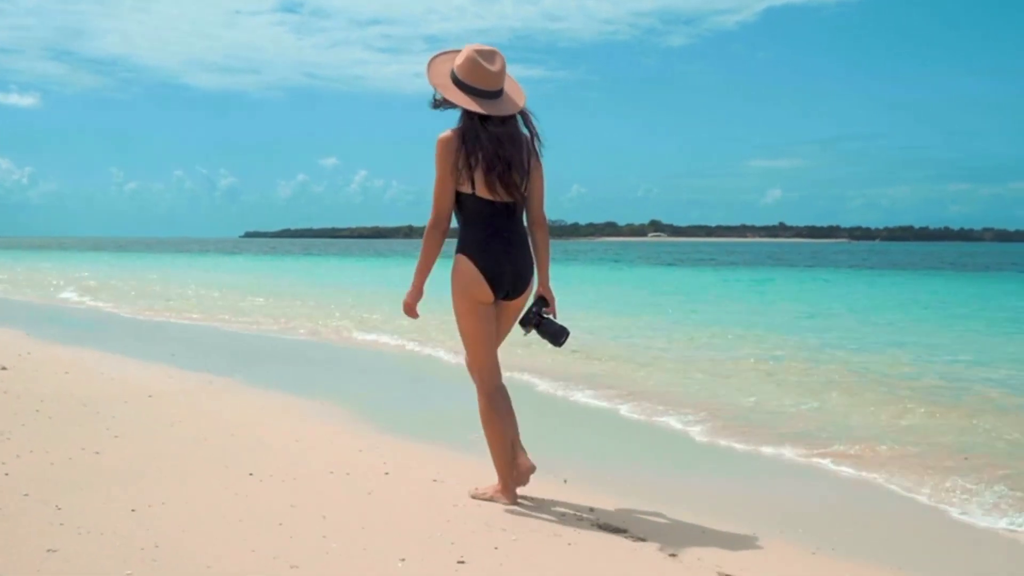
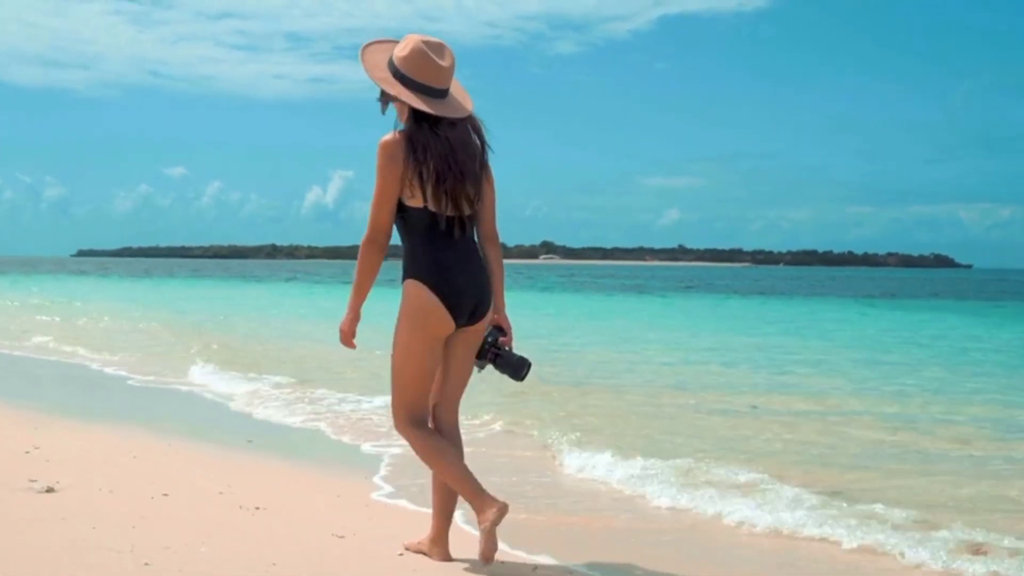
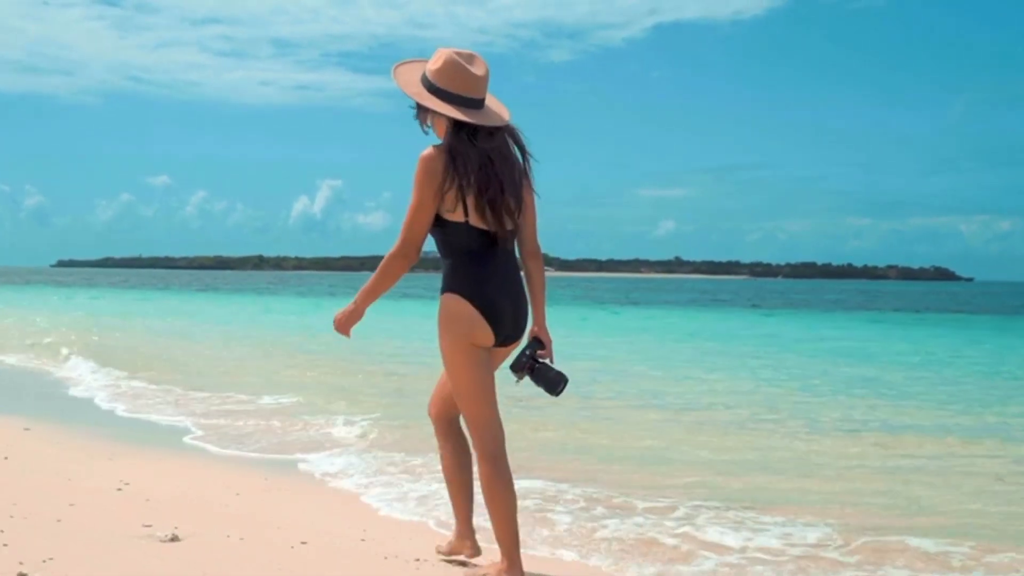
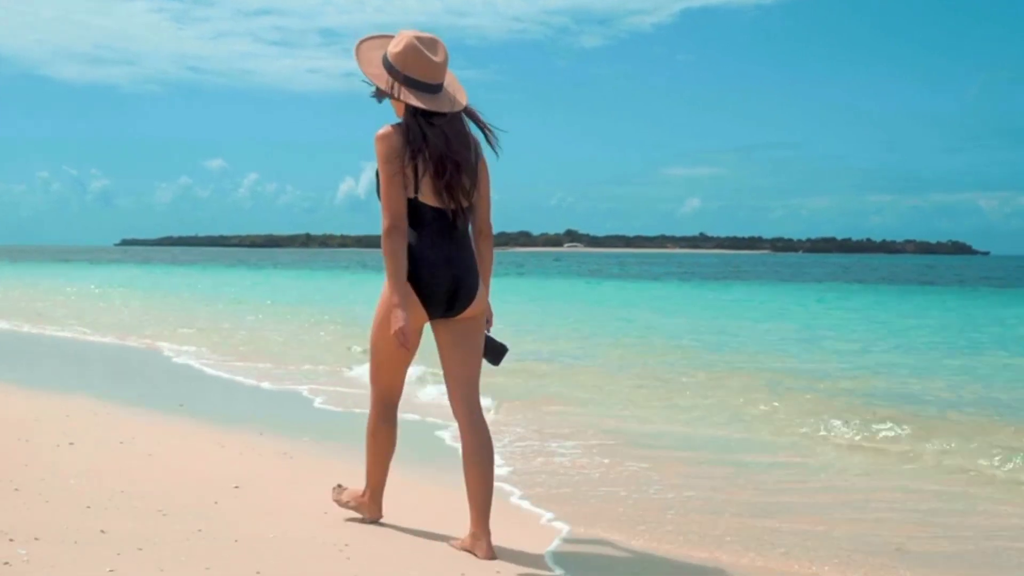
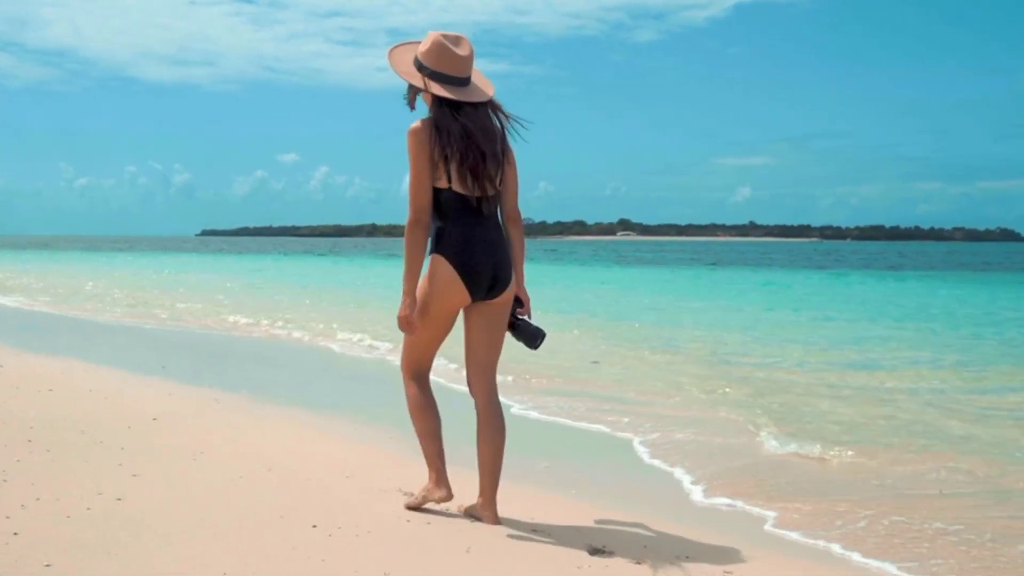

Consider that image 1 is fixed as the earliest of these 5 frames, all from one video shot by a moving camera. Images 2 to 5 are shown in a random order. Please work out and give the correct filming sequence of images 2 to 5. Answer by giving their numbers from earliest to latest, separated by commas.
5, 4, 2, 3
